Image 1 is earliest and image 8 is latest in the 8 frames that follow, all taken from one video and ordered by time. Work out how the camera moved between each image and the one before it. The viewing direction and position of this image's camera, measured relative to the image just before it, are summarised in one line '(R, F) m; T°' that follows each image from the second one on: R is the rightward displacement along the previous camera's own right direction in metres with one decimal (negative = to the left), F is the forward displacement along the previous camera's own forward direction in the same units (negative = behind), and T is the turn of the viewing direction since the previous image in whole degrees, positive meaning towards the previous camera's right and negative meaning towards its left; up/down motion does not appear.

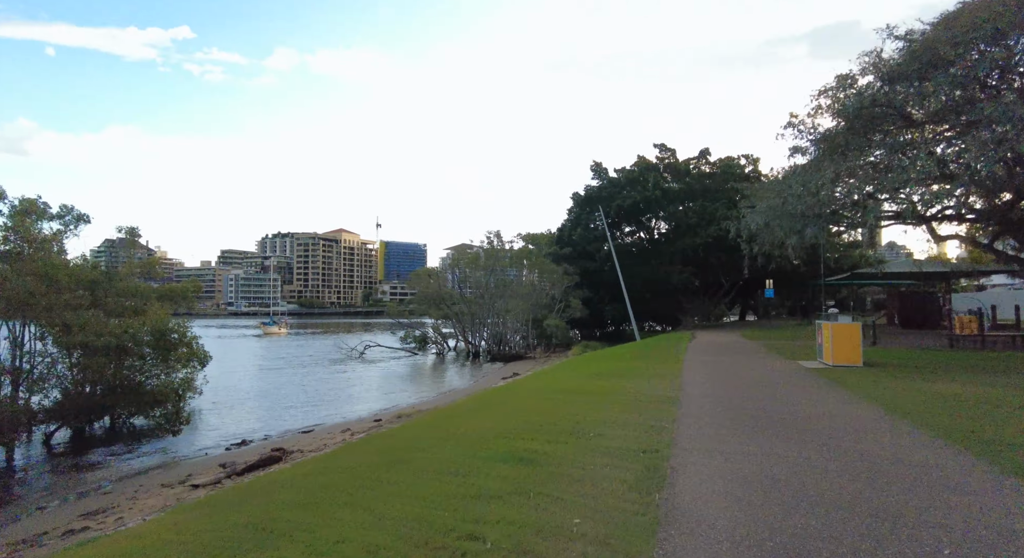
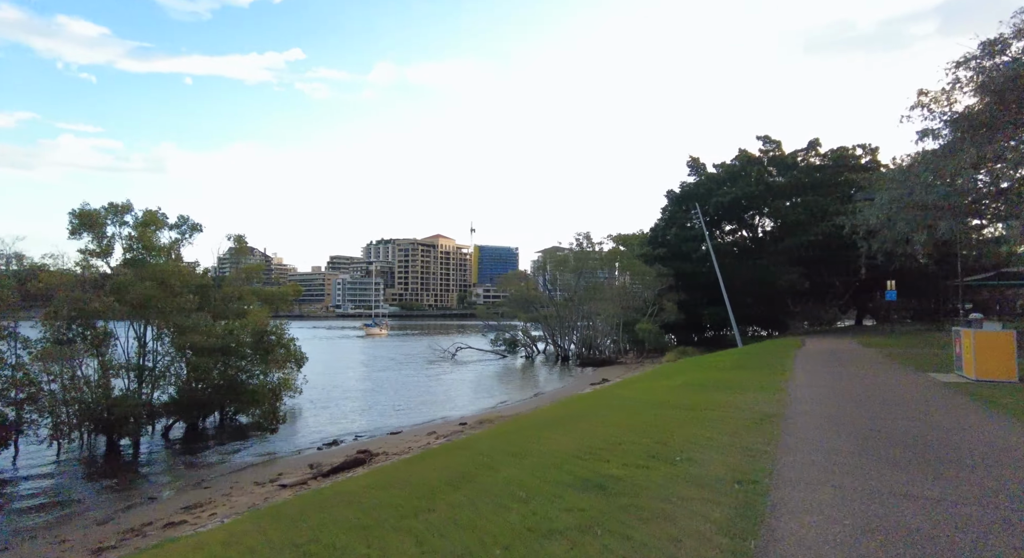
(+0.3, +0.8) m; -9°
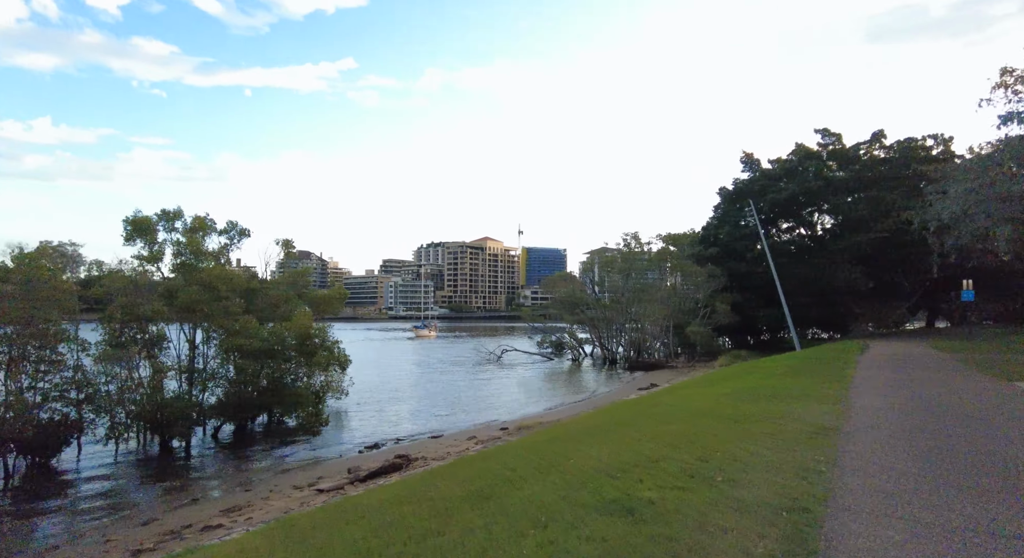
(+0.3, +0.6) m; -5°
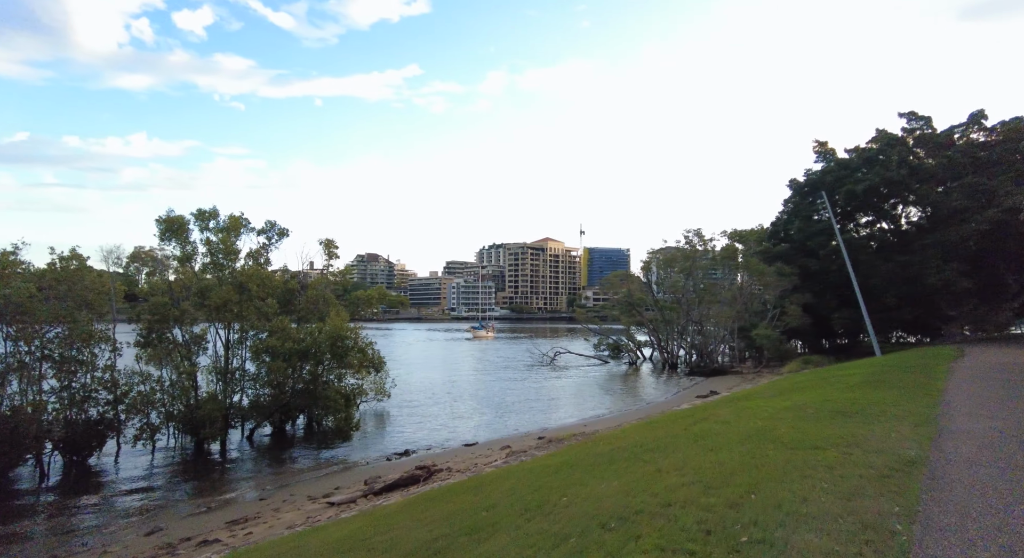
(+1.0, +1.8) m; -6°
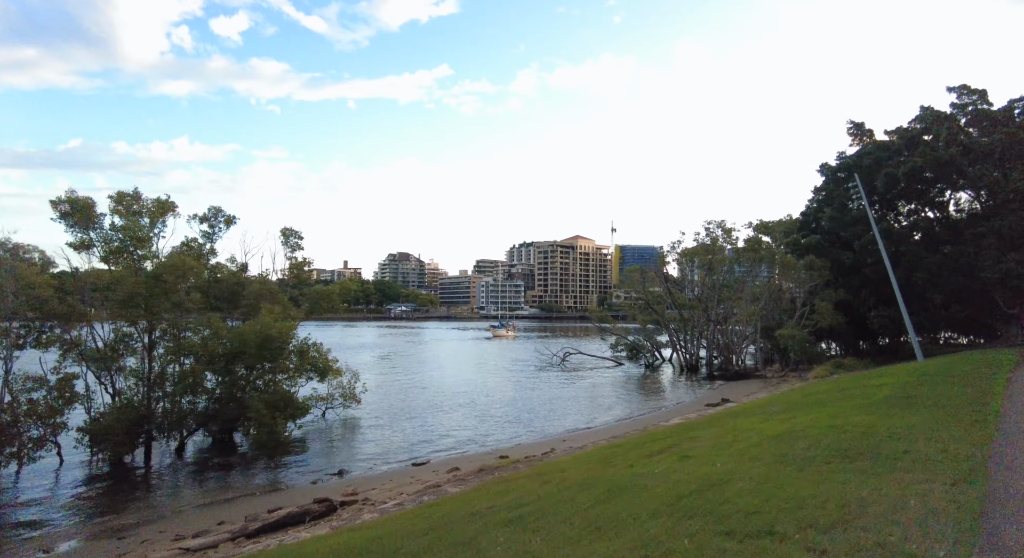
(+2.7, +3.8) m; -3°
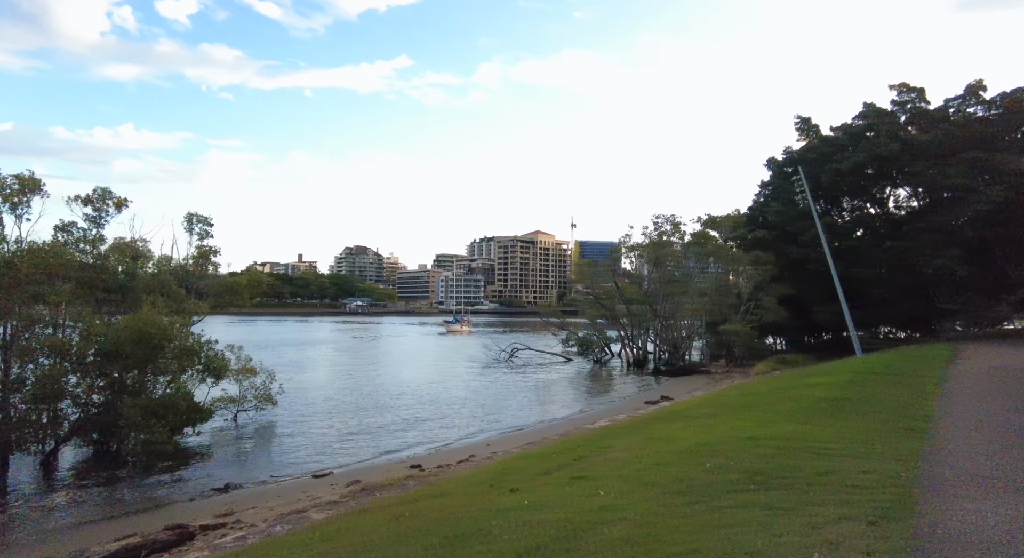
(+1.5, +1.8) m; +4°
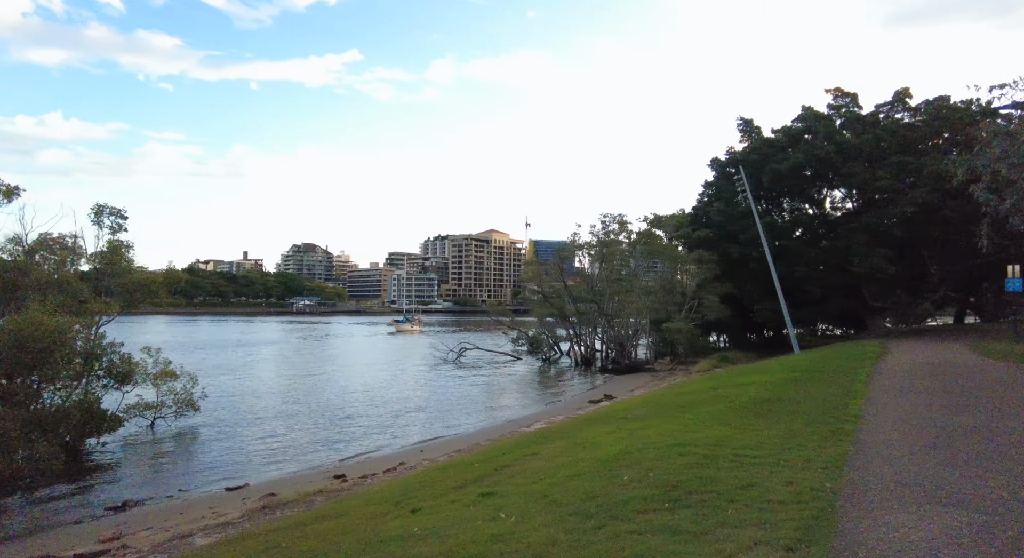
(+0.7, +0.8) m; +4°
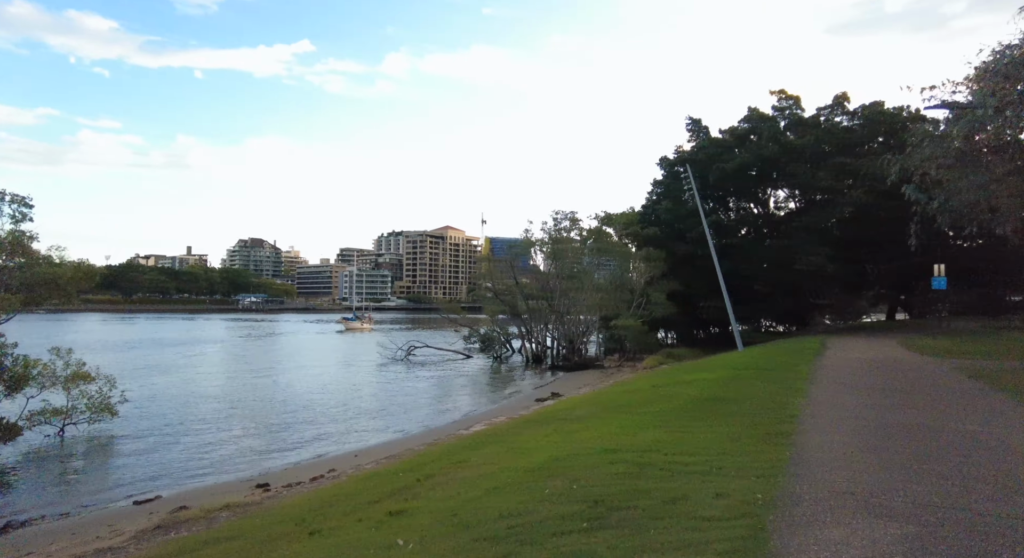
(+0.5, +0.7) m; +4°
